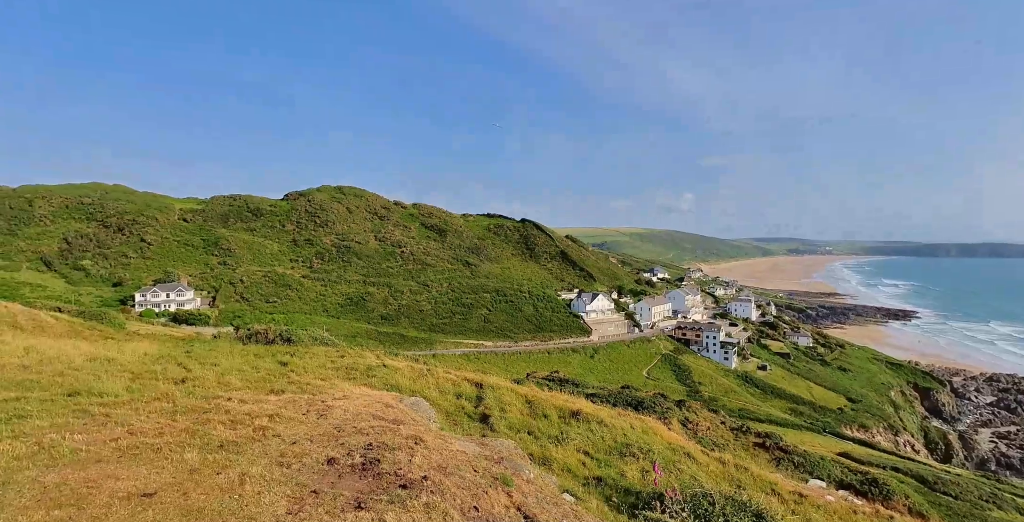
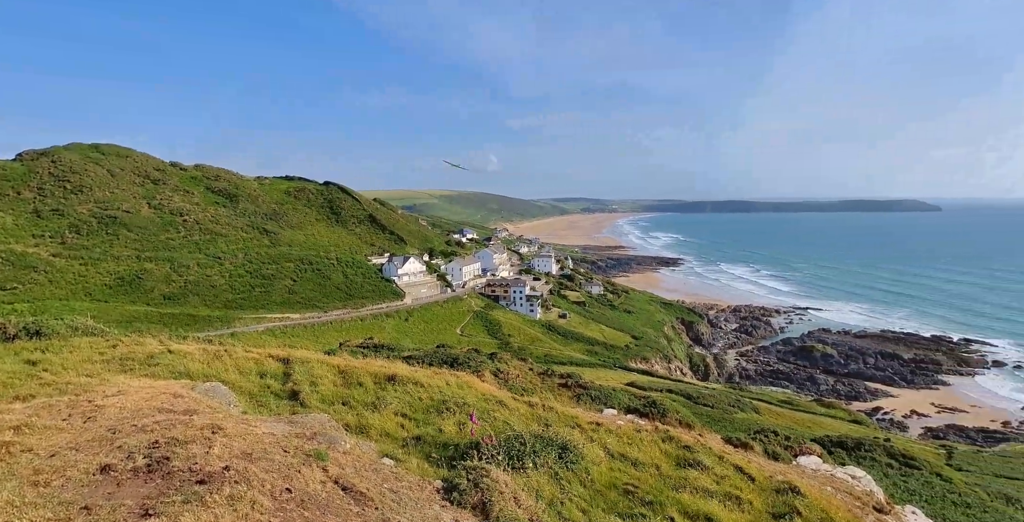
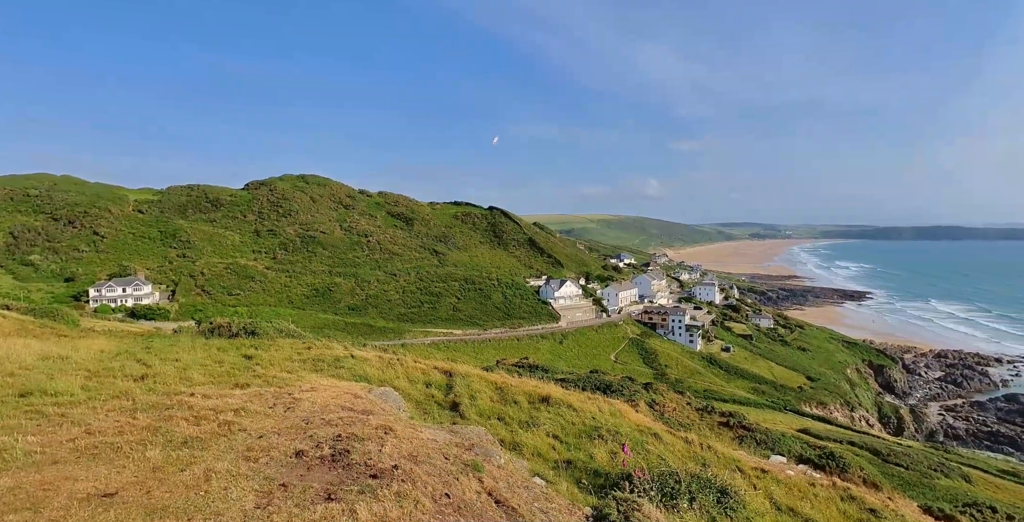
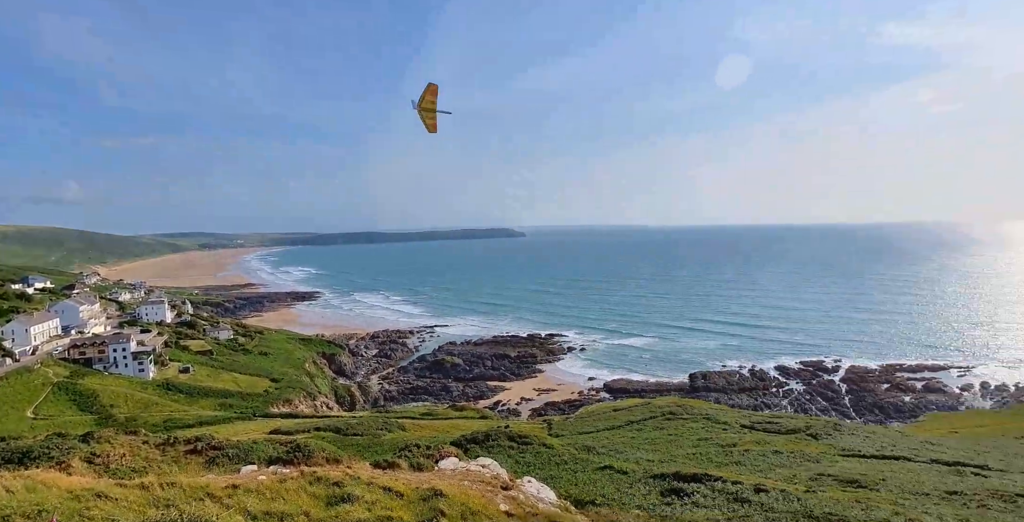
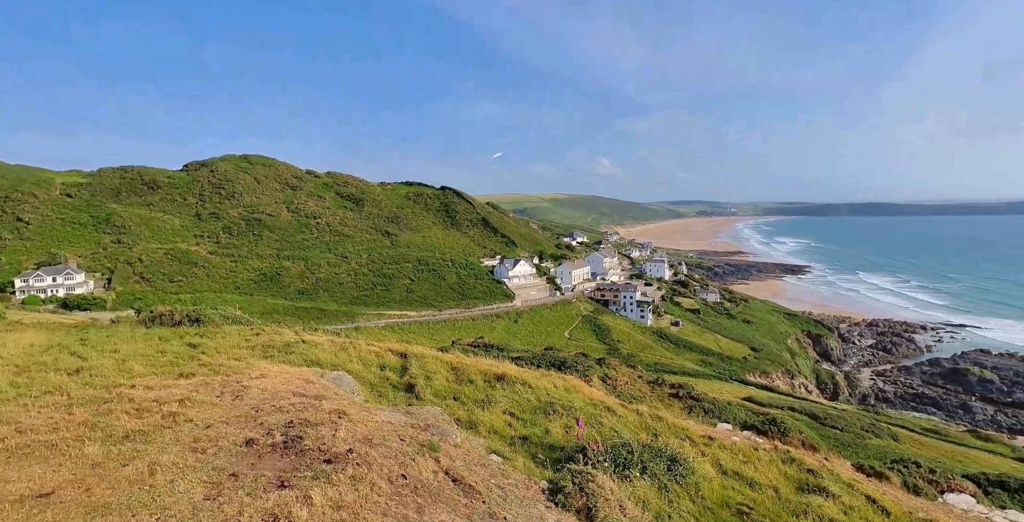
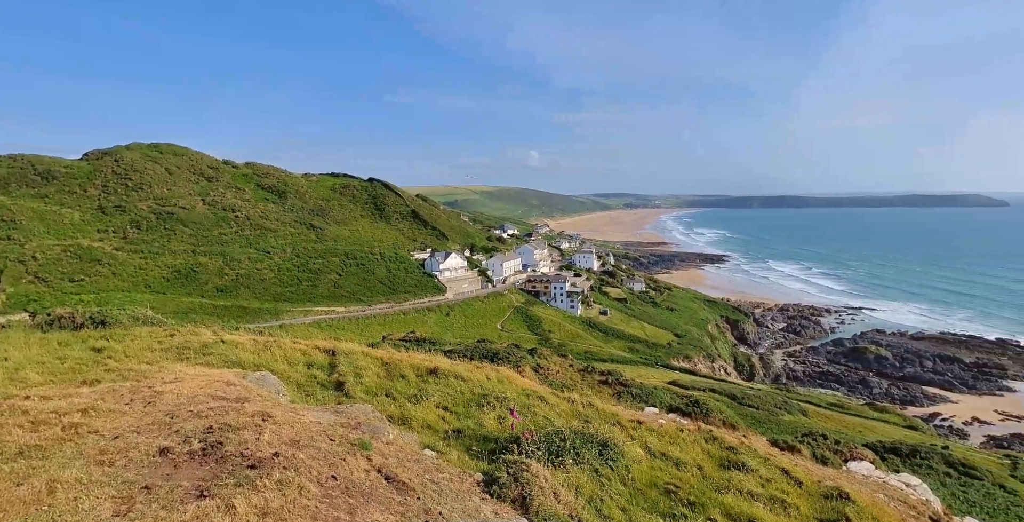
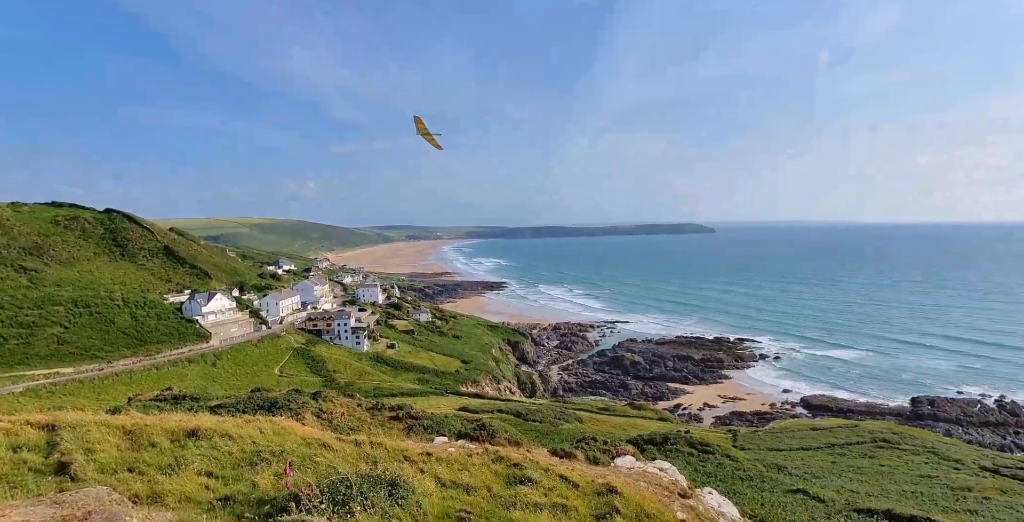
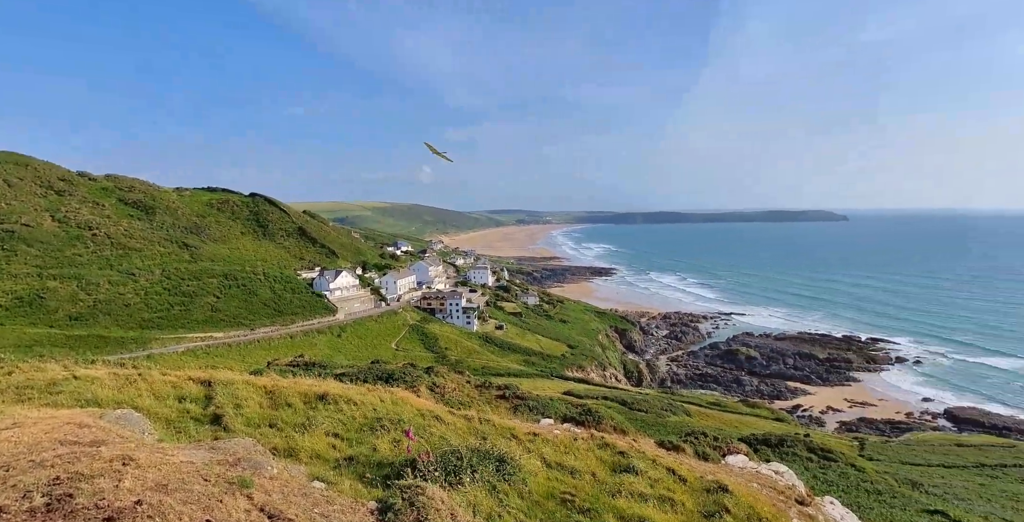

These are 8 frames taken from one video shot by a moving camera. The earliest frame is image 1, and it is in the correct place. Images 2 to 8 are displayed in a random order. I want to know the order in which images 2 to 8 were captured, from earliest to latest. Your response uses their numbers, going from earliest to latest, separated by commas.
3, 5, 6, 2, 8, 7, 4
